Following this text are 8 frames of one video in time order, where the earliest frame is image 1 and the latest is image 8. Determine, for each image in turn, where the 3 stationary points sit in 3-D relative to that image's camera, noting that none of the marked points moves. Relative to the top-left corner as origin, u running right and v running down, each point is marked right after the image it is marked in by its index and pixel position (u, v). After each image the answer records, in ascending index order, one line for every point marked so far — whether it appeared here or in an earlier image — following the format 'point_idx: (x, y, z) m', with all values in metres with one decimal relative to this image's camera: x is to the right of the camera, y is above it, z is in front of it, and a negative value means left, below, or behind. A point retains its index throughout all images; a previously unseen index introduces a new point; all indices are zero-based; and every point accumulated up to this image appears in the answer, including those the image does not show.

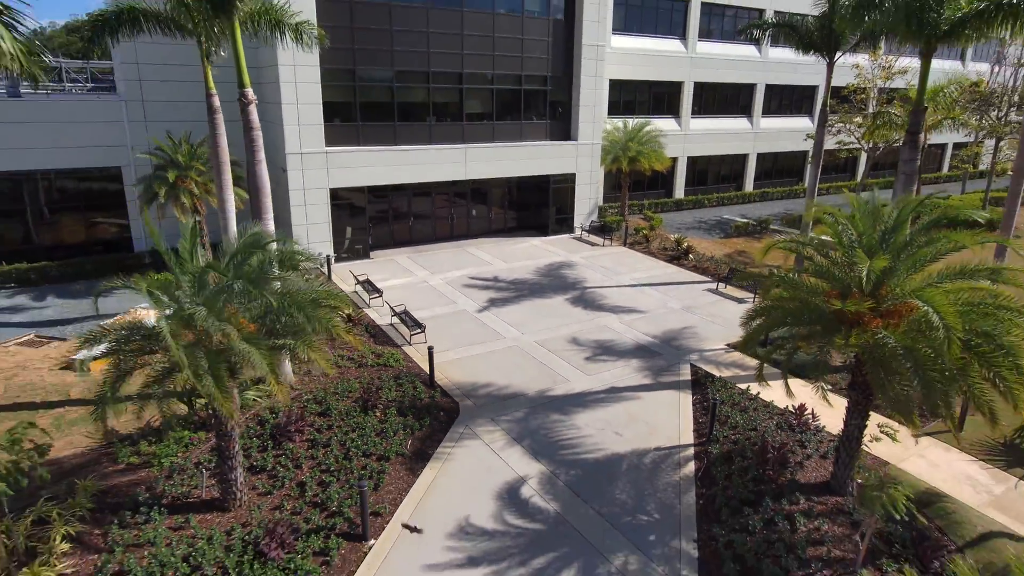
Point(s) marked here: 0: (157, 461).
0: (-4.6, -2.2, +8.3) m
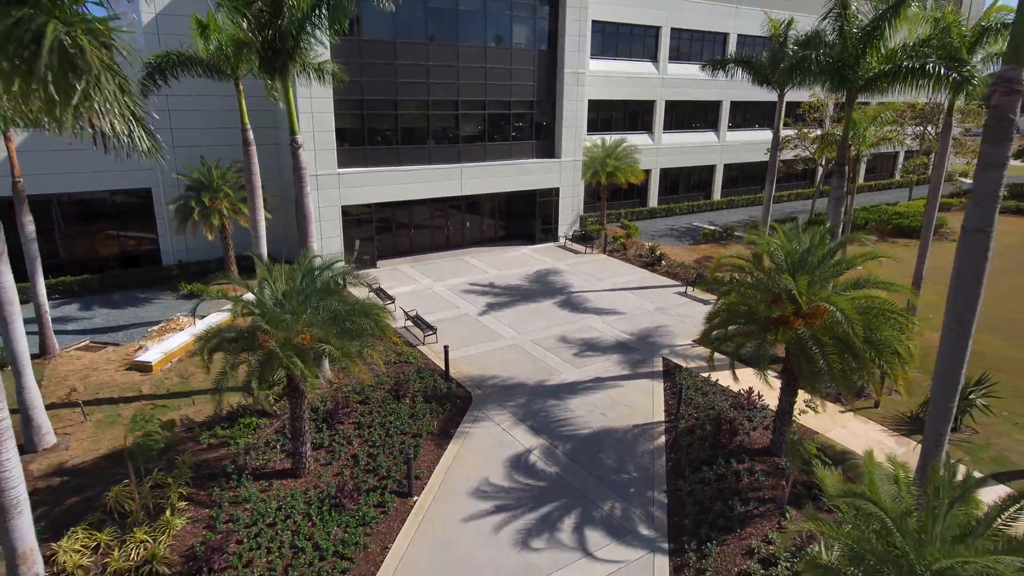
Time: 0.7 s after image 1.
0: (-4.4, -2.4, +10.2) m
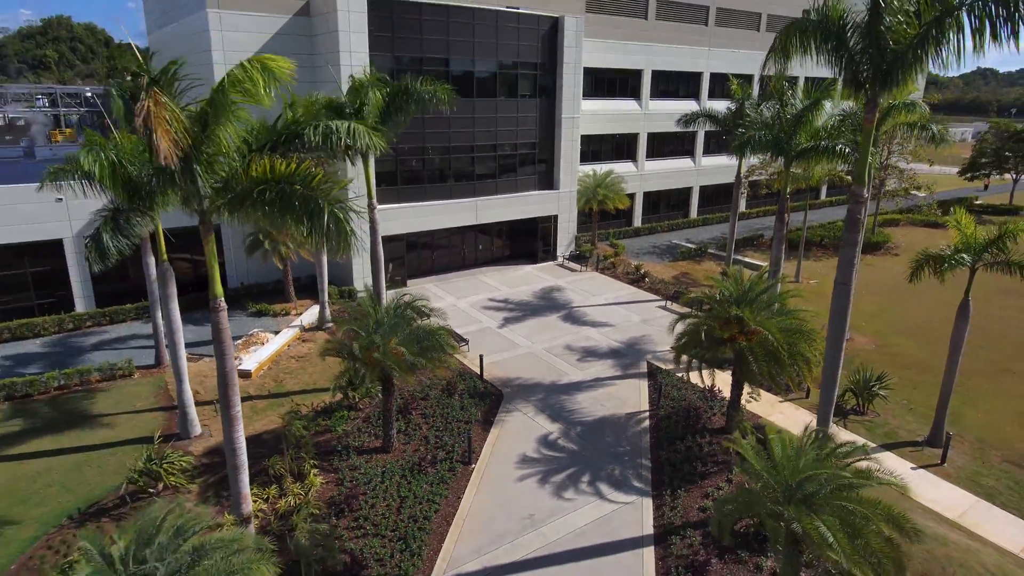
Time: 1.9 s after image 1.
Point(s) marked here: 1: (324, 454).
0: (-3.8, -3.0, +13.9) m
1: (-3.8, -3.4, +12.9) m
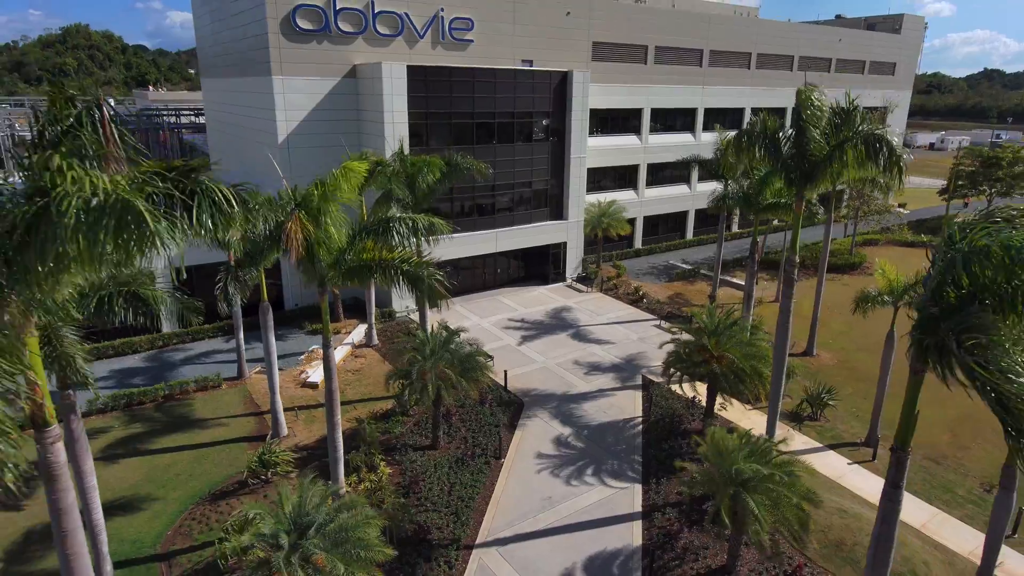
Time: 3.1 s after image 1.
0: (-3.3, -3.9, +17.7) m
1: (-3.3, -4.3, +16.6) m
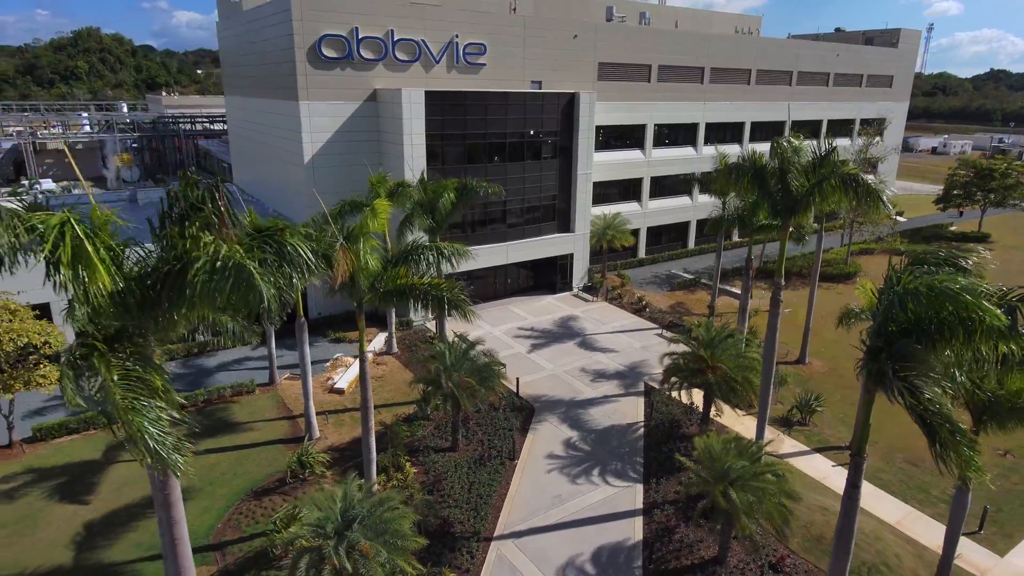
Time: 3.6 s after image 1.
0: (-2.9, -4.3, +19.3) m
1: (-2.9, -4.7, +18.3) m
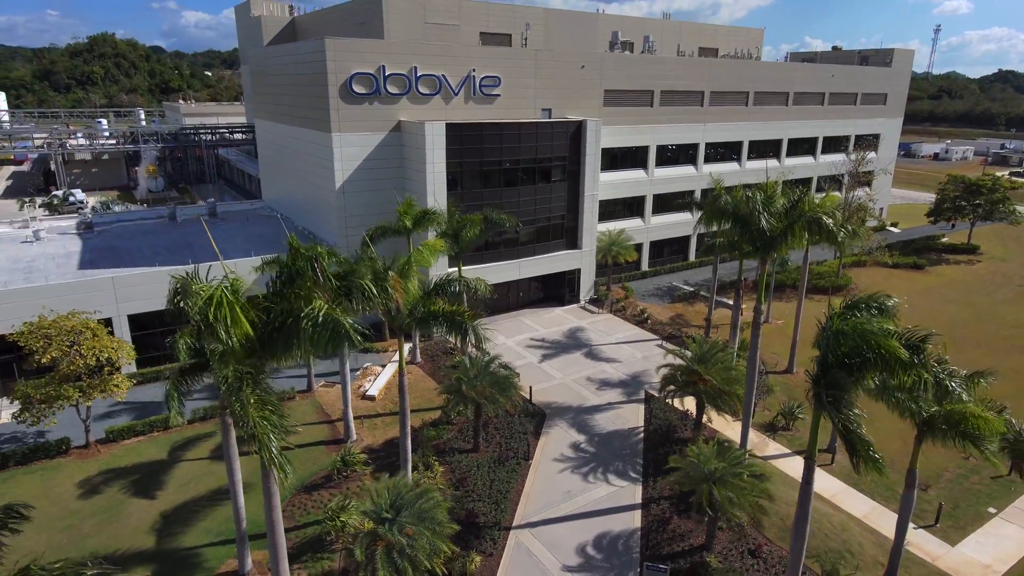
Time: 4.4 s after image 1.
0: (-2.4, -5.0, +21.8) m
1: (-2.4, -5.4, +20.8) m
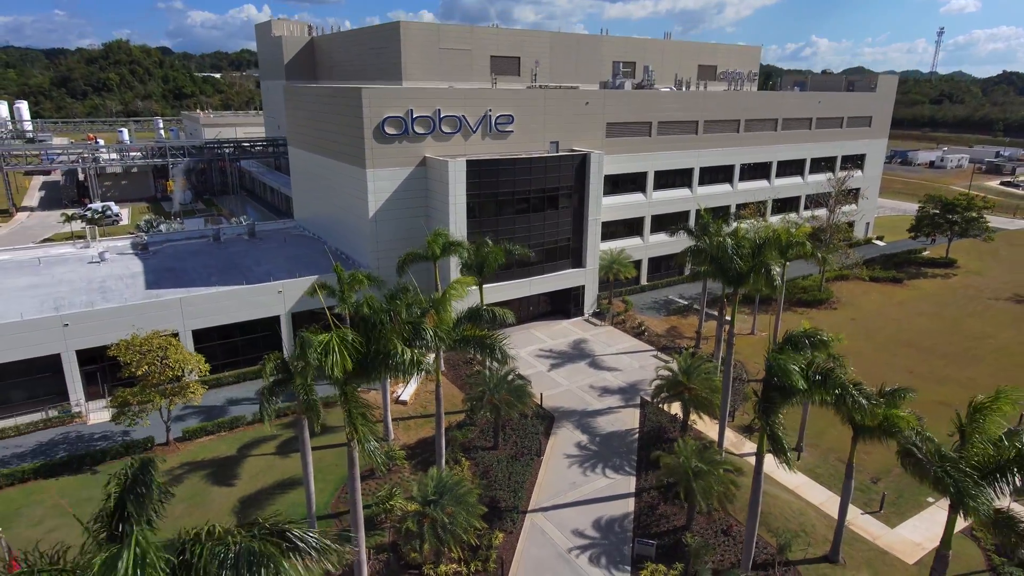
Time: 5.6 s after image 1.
0: (-1.8, -5.9, +25.7) m
1: (-1.9, -6.3, +24.7) m
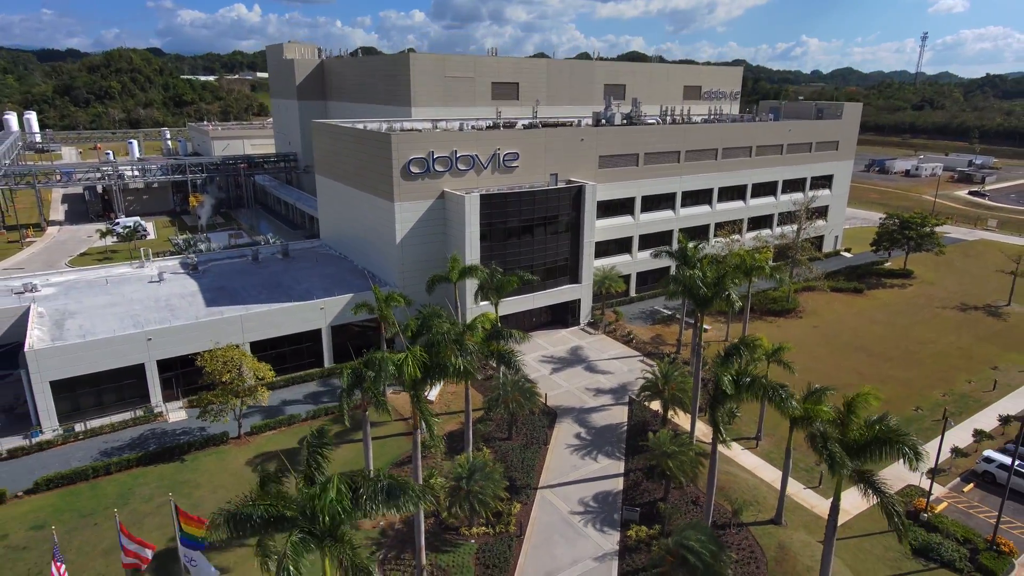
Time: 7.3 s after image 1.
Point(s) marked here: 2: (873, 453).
0: (-1.3, -6.9, +31.2) m
1: (-1.3, -7.3, +30.2) m
2: (+11.0, -4.9, +19.0) m
